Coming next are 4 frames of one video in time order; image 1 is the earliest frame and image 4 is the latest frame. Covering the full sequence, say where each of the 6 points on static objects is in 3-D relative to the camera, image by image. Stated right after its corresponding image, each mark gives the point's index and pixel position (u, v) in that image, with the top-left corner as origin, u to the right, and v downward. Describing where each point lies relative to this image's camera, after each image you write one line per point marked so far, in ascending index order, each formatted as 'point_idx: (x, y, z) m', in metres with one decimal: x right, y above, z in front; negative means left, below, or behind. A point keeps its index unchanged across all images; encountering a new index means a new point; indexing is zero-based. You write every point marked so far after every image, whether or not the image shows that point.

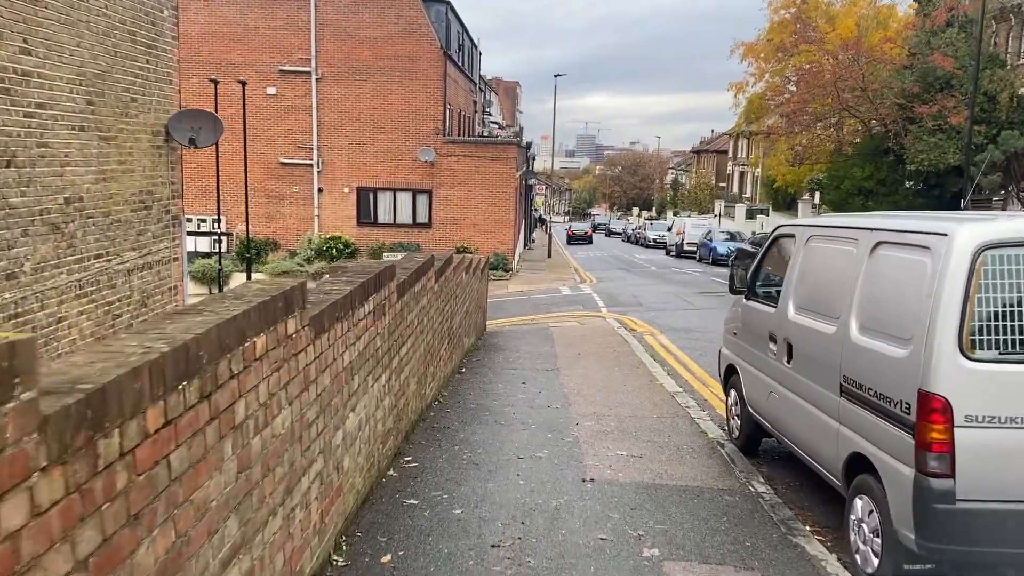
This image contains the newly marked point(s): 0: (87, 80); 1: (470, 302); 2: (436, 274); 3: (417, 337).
0: (-4.3, +2.1, +8.0) m
1: (-0.6, -0.2, +11.2) m
2: (-0.7, +0.1, +7.6) m
3: (-0.8, -0.4, +6.5) m
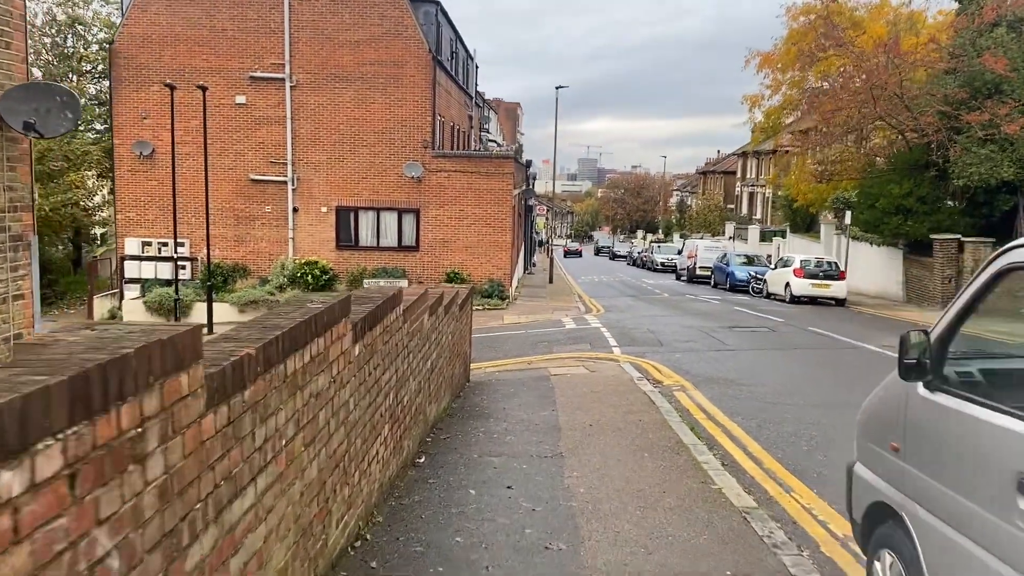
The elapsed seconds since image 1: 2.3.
0: (-4.5, +1.7, +5.1) m
1: (-0.7, -0.7, +8.1) m
2: (-0.9, -0.2, +4.6) m
3: (-0.9, -0.7, +3.4) m
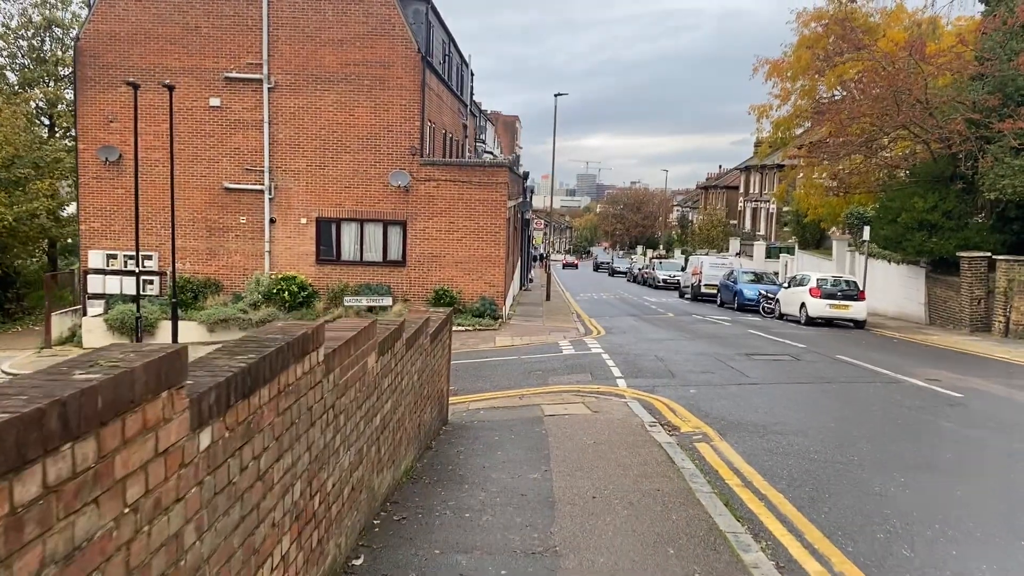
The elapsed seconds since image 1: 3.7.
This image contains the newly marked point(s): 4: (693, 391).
0: (-4.6, +1.6, +3.3) m
1: (-0.9, -0.9, +6.3) m
2: (-1.0, -0.4, +2.8) m
3: (-1.1, -0.9, +1.6) m
4: (+2.6, -1.5, +11.3) m
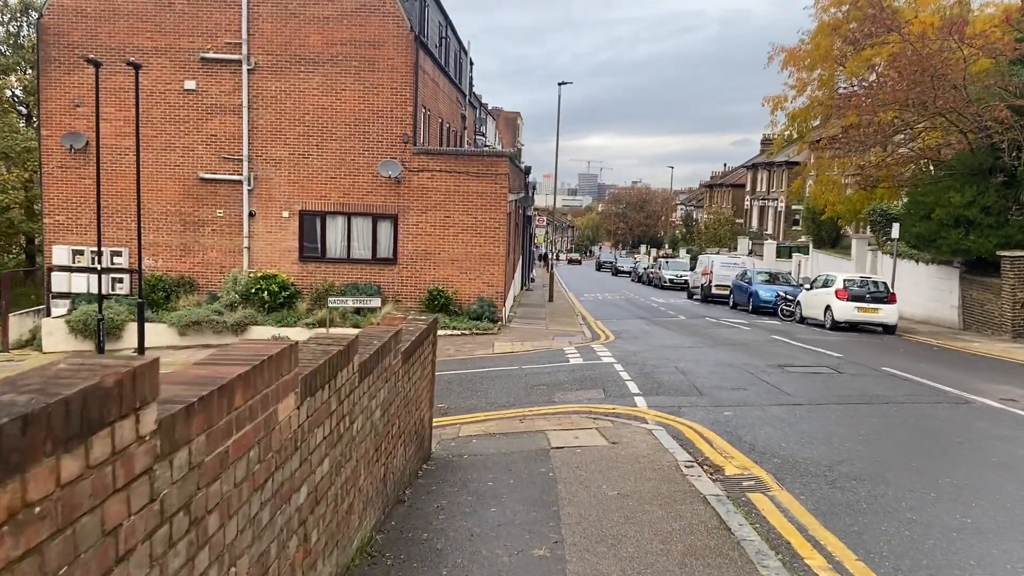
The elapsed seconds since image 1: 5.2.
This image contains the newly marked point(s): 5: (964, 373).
0: (-4.6, +1.6, +1.4) m
1: (-0.9, -0.9, +4.4) m
2: (-1.0, -0.4, +0.9) m
3: (-1.1, -0.9, -0.3) m
4: (+2.6, -1.5, +9.4) m
5: (+7.3, -1.4, +12.8) m
